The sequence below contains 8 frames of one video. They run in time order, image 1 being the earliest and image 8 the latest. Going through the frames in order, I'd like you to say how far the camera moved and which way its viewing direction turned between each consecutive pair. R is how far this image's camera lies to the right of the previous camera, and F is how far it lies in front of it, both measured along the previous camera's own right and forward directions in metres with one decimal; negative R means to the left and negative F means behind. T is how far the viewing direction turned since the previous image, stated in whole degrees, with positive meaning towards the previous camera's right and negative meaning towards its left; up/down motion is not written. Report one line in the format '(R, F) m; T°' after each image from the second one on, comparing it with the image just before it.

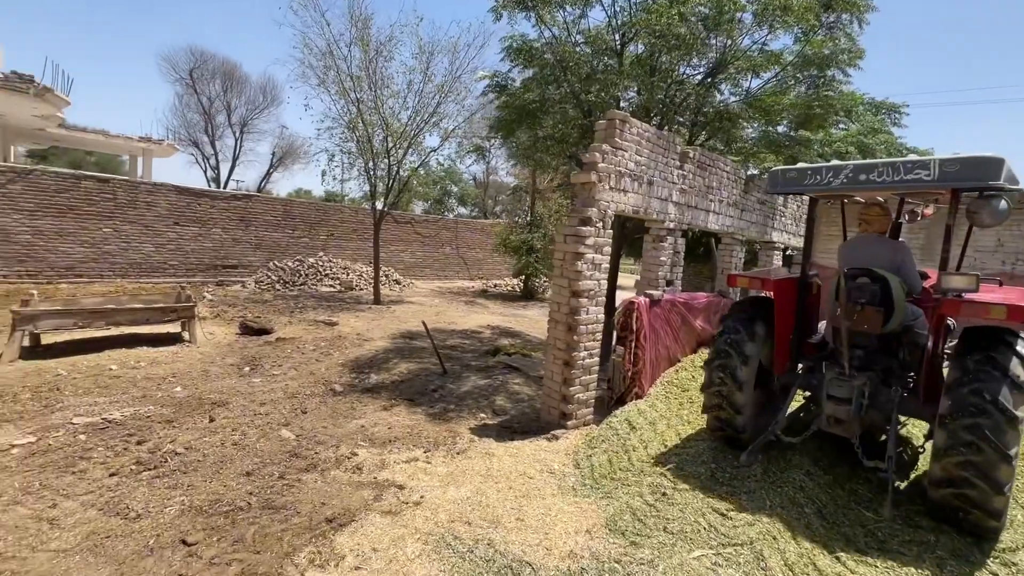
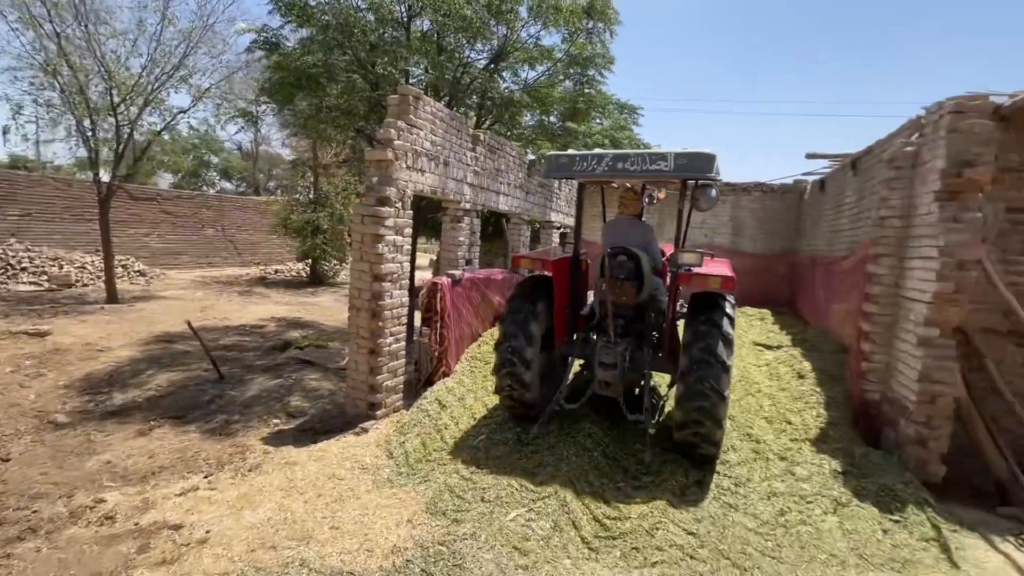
(-0.1, +0.1) m; +24°
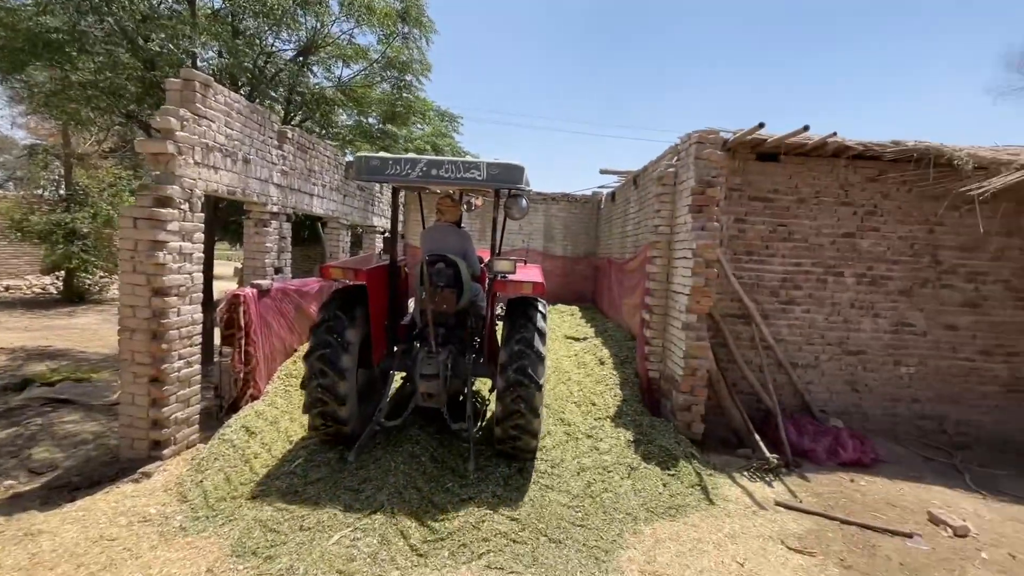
(+0.1, 0.0) m; +20°
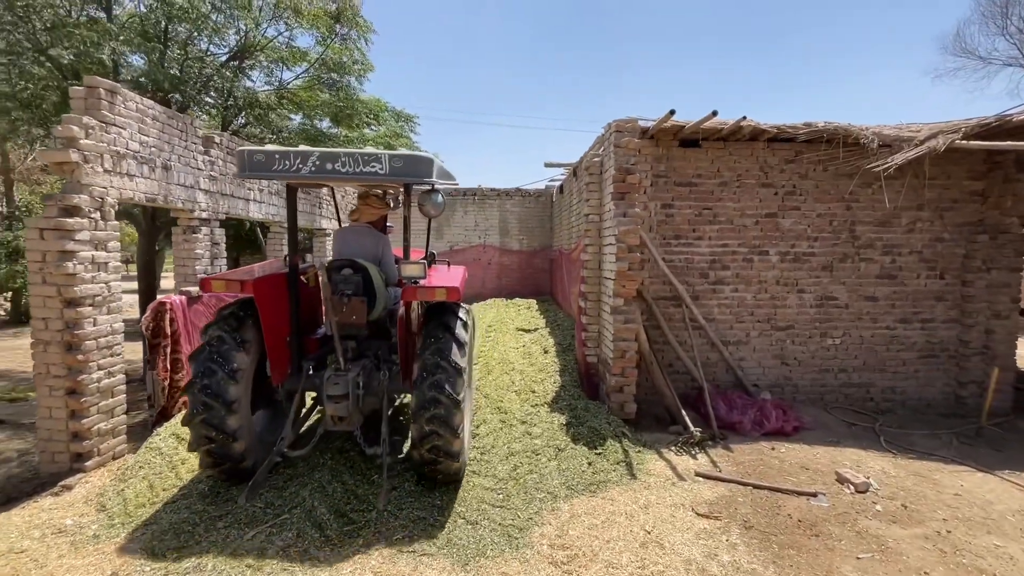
(+0.5, -0.1) m; +2°
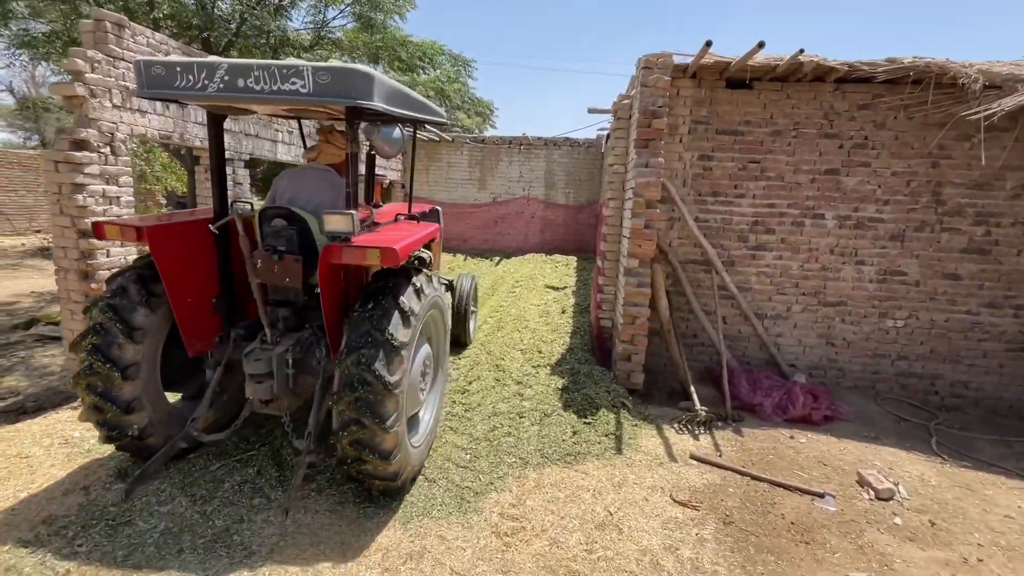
(+0.7, +0.3) m; -8°
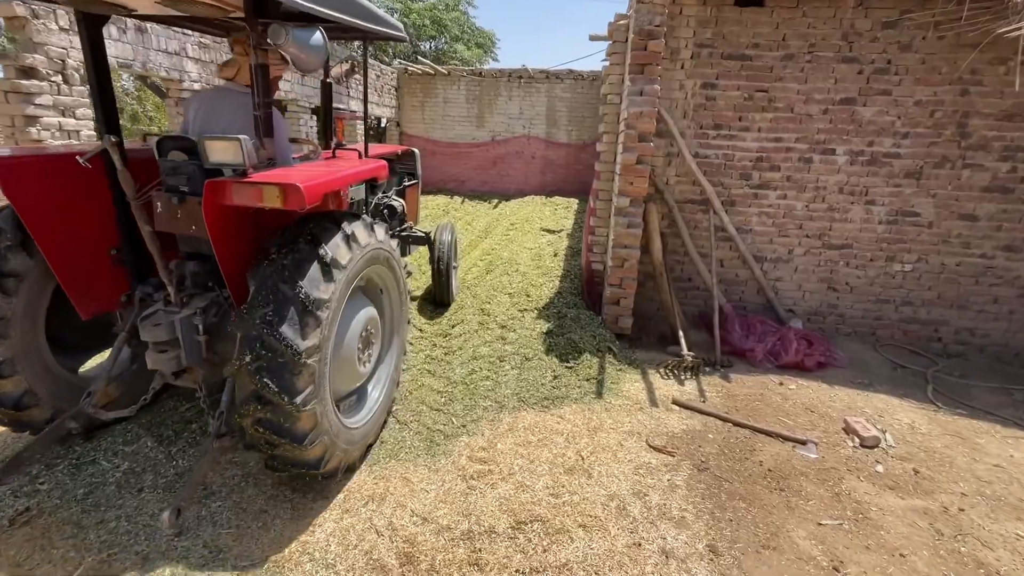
(+0.3, +0.2) m; -1°
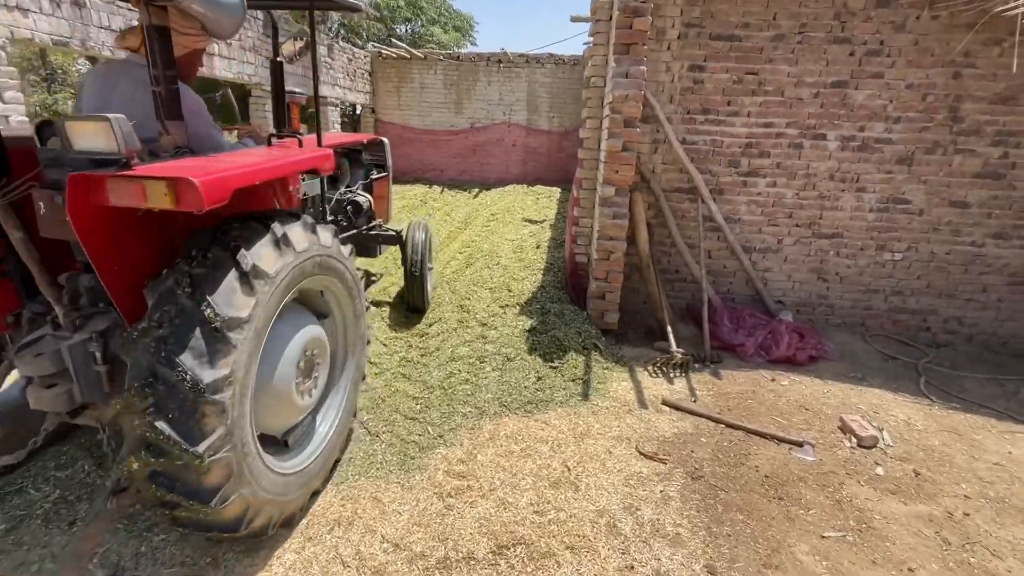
(0.0, +0.2) m; +2°
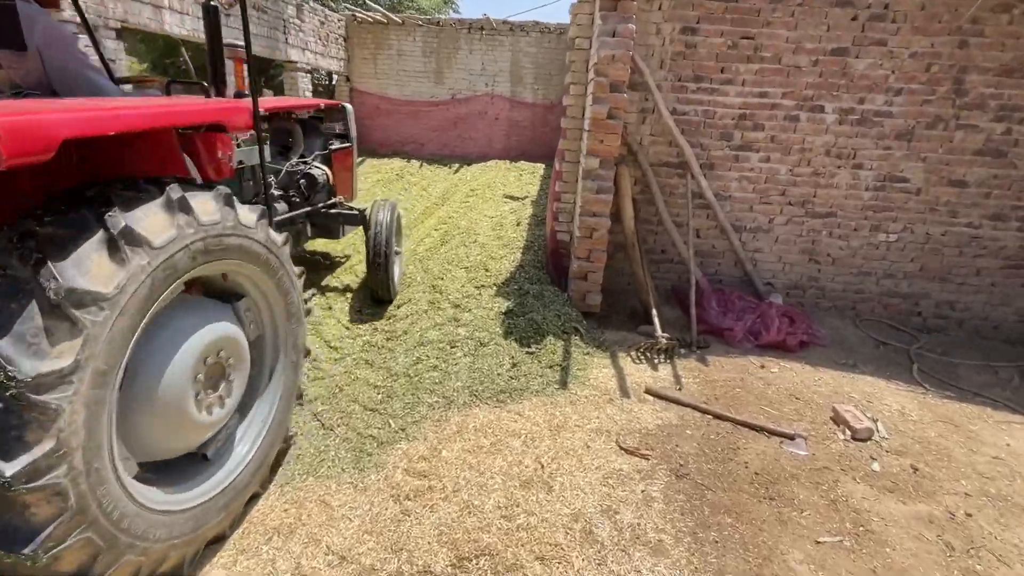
(+0.1, +0.3) m; +2°
